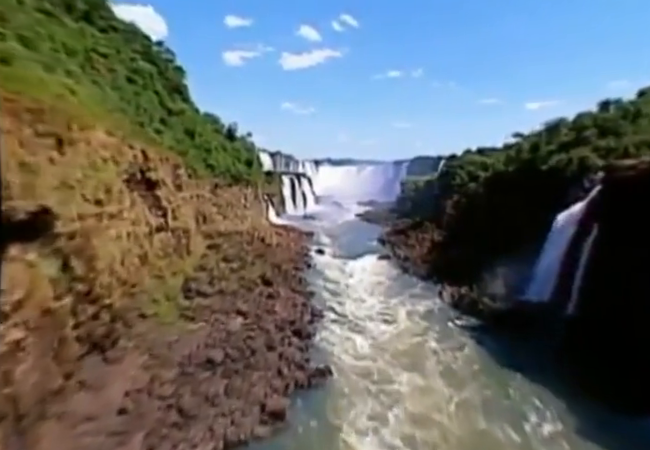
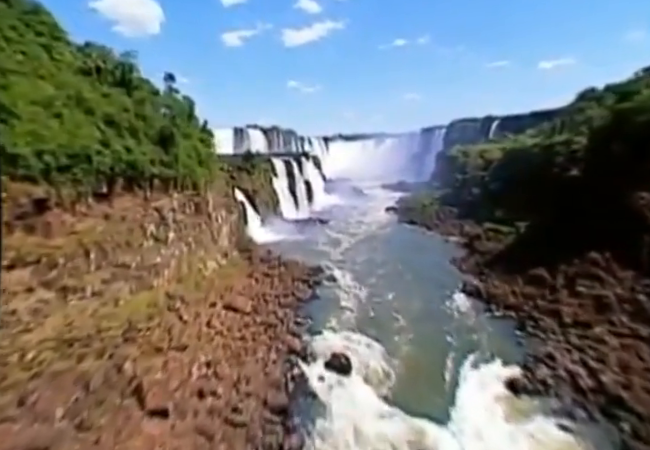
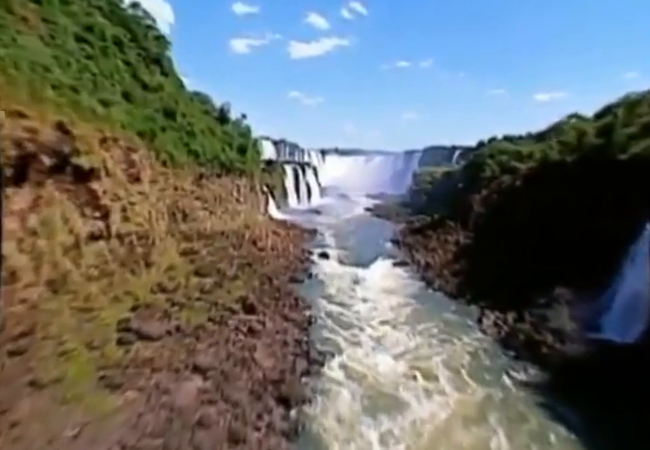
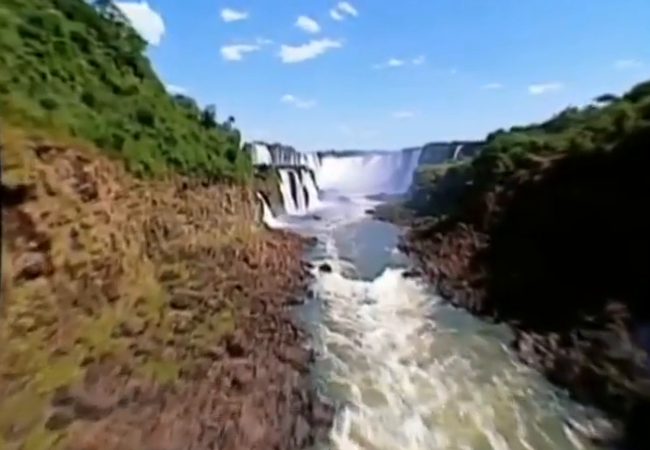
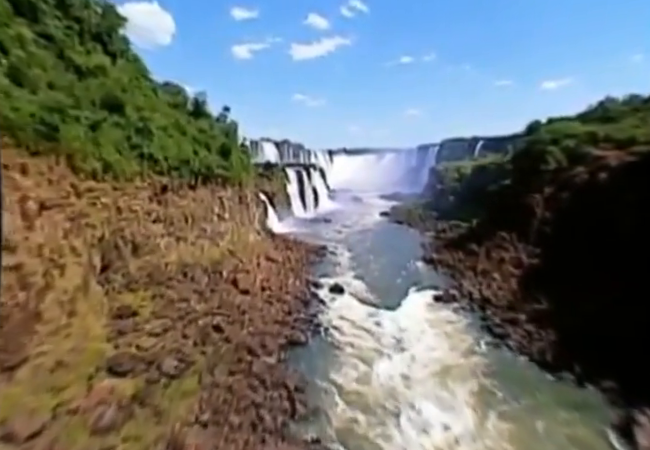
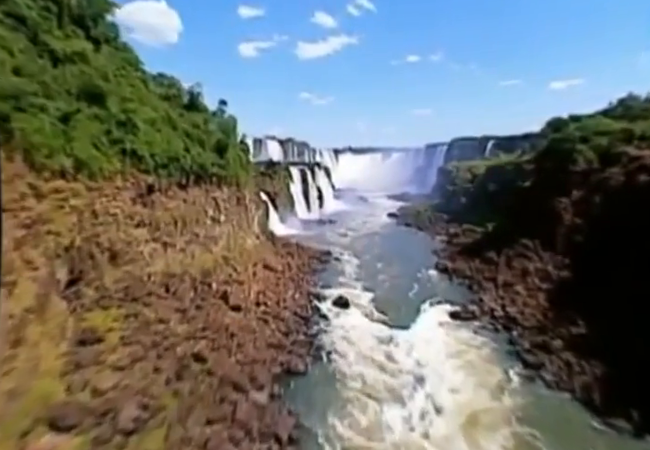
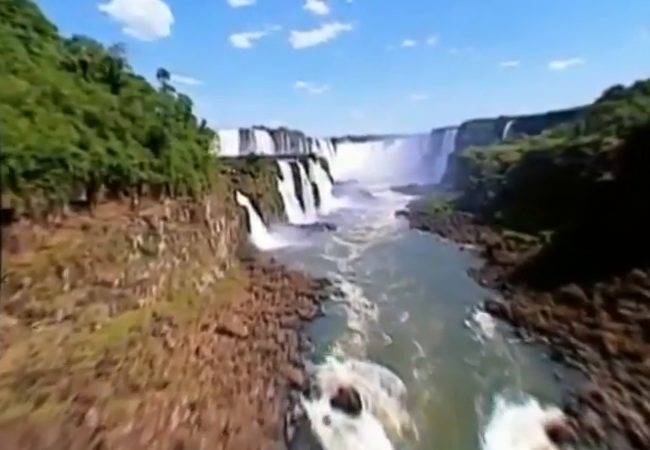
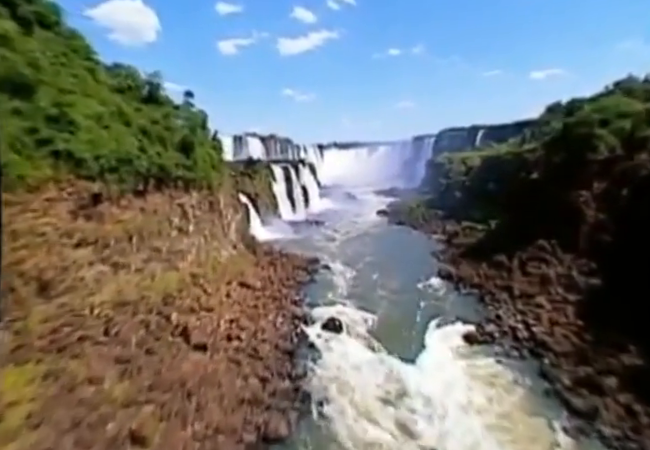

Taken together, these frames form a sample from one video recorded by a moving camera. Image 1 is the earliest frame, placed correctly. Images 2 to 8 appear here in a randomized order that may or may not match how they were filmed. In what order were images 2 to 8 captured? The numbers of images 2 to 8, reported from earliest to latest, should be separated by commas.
3, 4, 5, 6, 8, 2, 7
